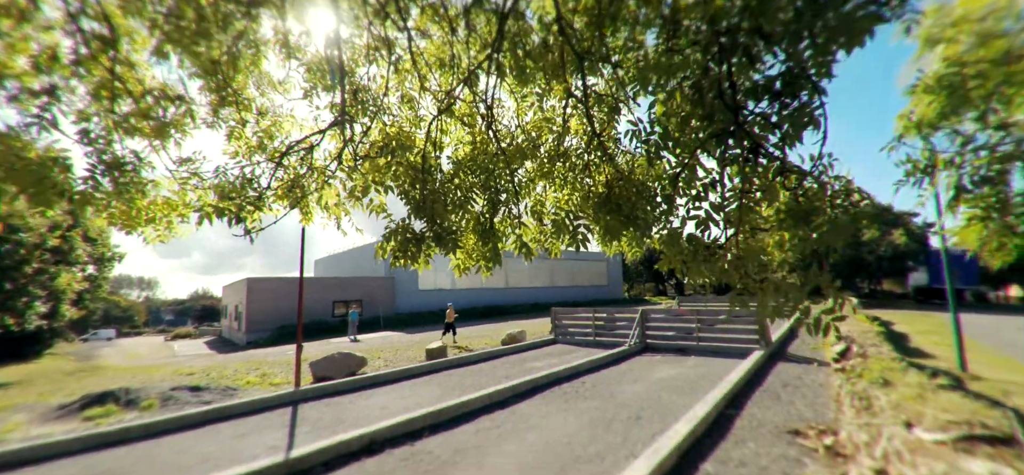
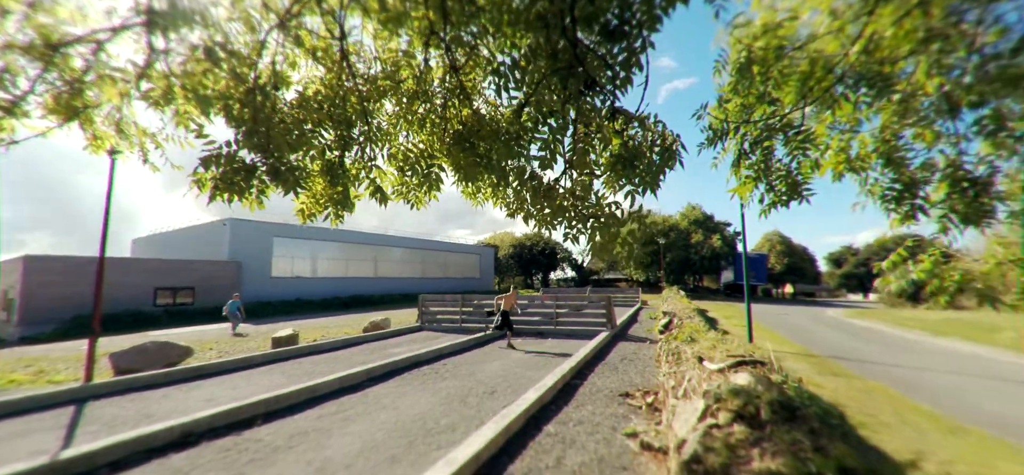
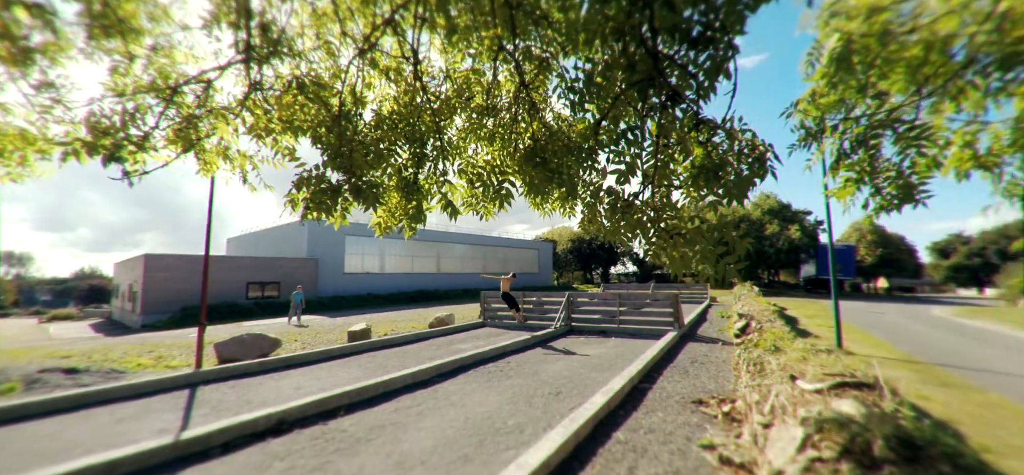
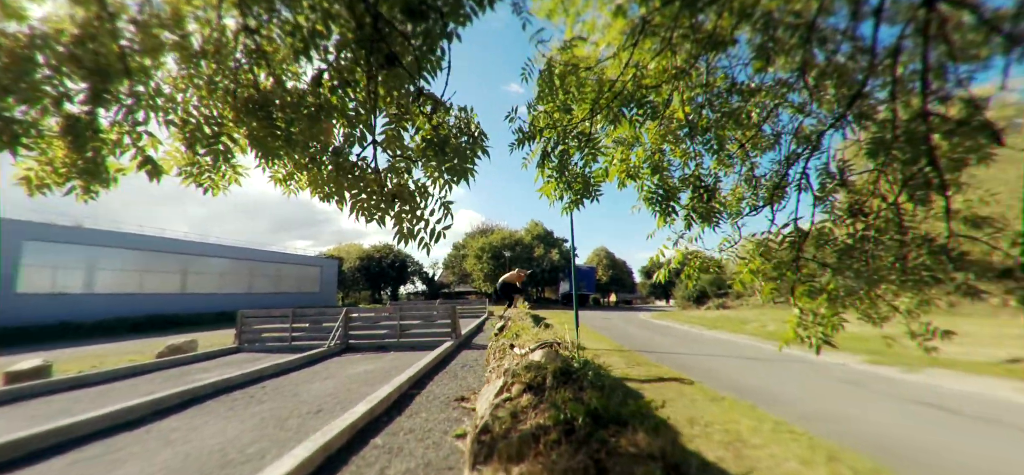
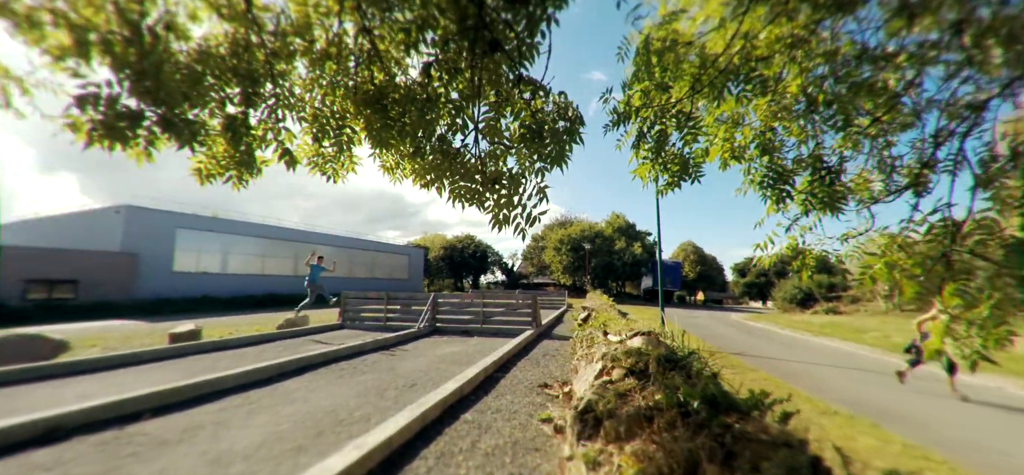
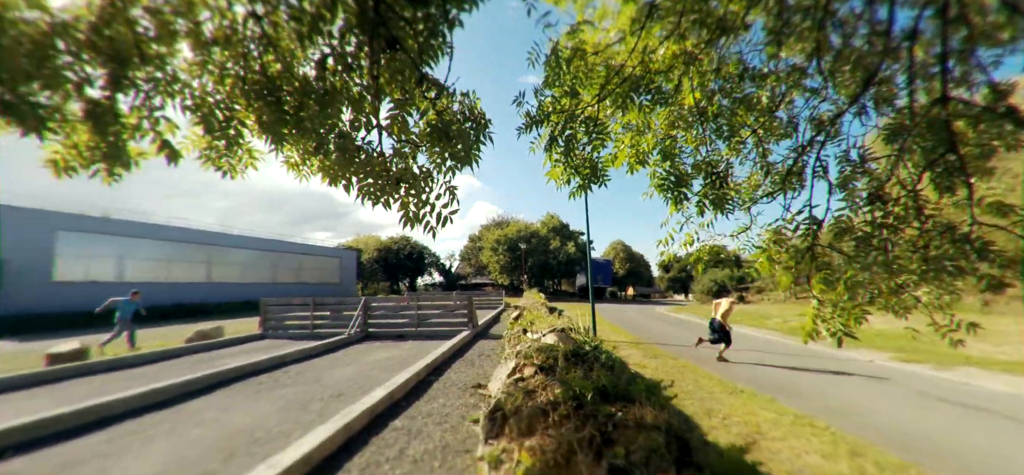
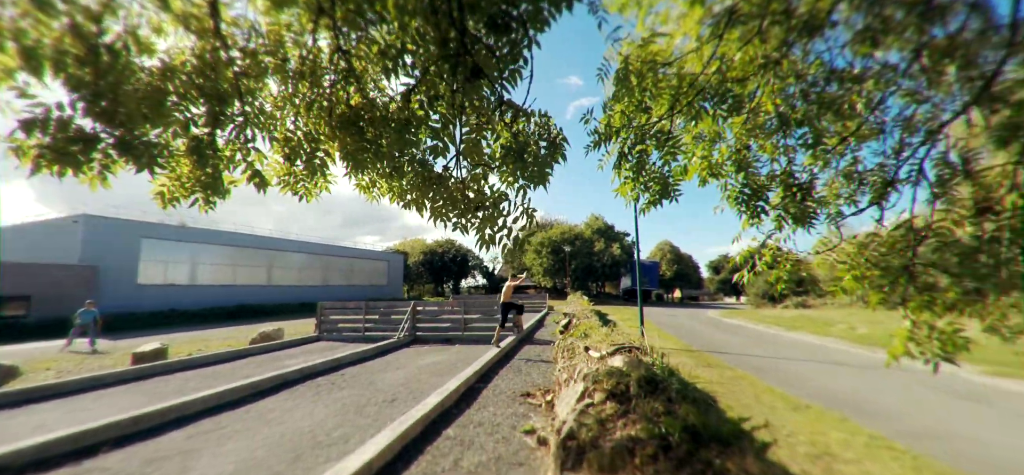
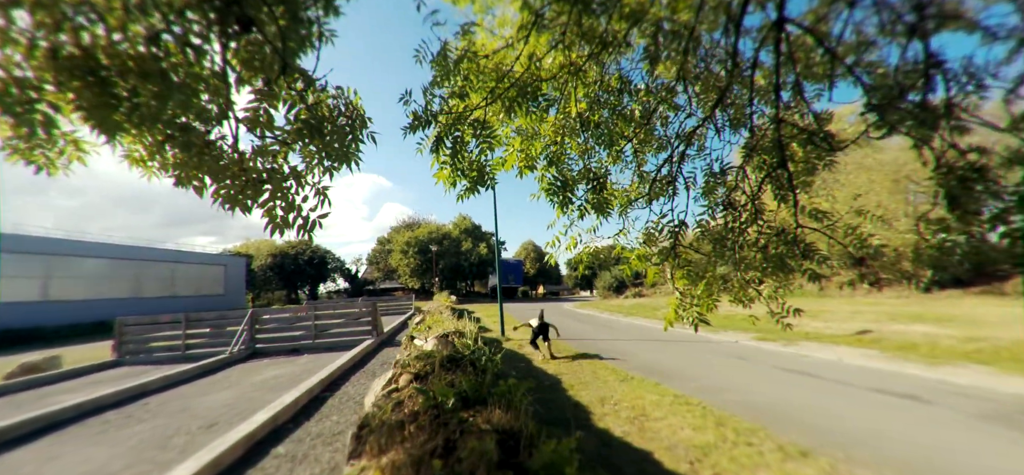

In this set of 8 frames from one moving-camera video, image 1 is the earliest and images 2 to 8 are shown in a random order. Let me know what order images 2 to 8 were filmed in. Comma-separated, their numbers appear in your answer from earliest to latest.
3, 2, 7, 4, 8, 6, 5
